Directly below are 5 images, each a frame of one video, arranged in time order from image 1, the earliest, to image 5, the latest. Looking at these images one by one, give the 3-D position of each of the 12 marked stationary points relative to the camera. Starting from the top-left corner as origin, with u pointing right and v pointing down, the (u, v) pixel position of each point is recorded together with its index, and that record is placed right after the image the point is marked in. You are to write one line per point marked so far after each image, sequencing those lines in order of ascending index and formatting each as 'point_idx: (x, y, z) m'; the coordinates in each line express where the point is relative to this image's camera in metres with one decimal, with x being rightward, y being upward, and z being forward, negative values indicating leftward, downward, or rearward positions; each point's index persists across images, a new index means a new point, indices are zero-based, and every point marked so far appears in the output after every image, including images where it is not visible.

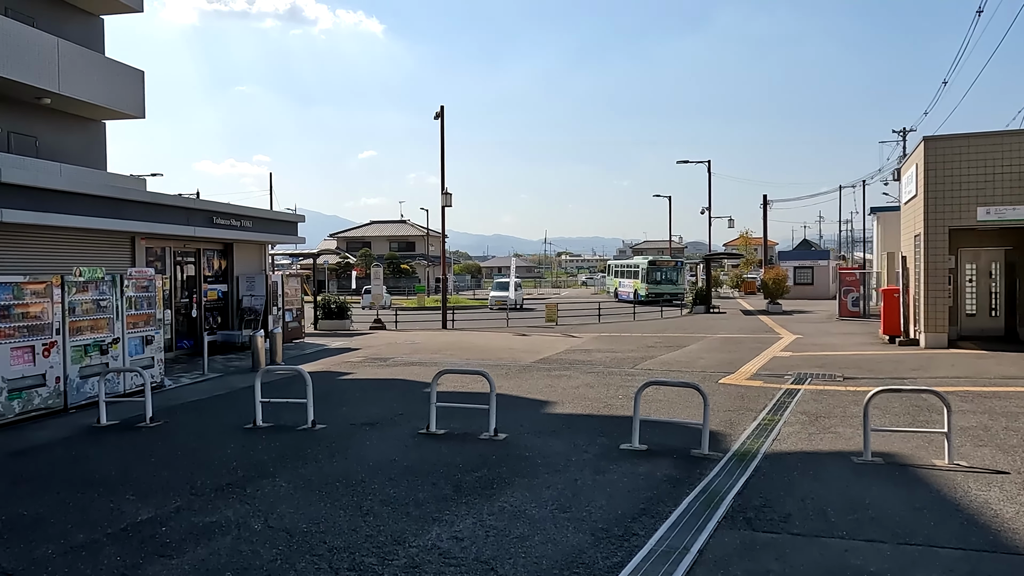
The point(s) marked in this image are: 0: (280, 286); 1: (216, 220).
0: (-6.5, 0.0, +18.8) m
1: (-7.3, +1.7, +16.4) m
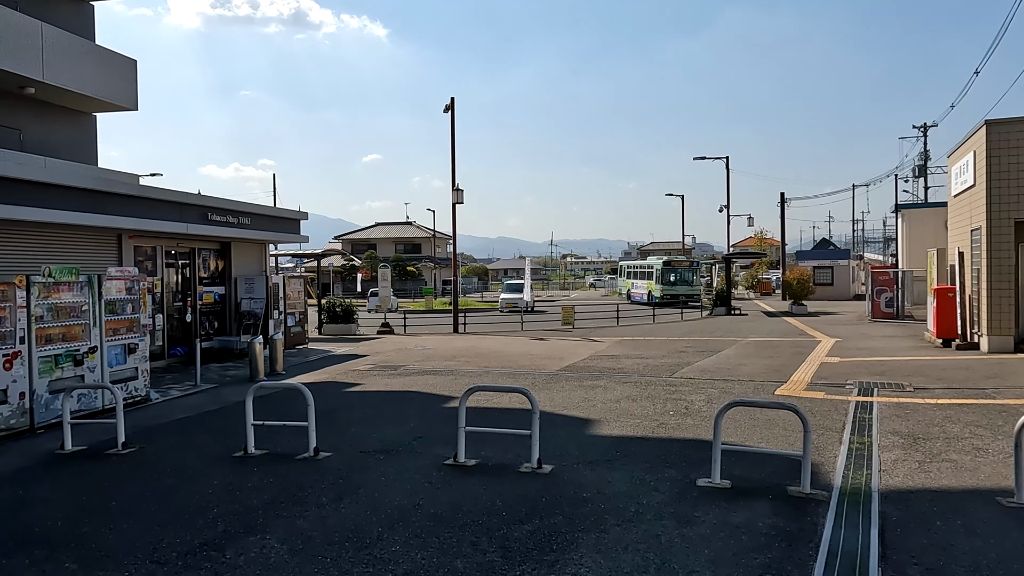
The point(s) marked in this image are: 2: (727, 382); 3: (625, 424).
0: (-6.1, 0.0, +17.6) m
1: (-6.8, +1.6, +15.1) m
2: (+3.5, -1.6, +10.9) m
3: (+1.3, -1.5, +7.5) m
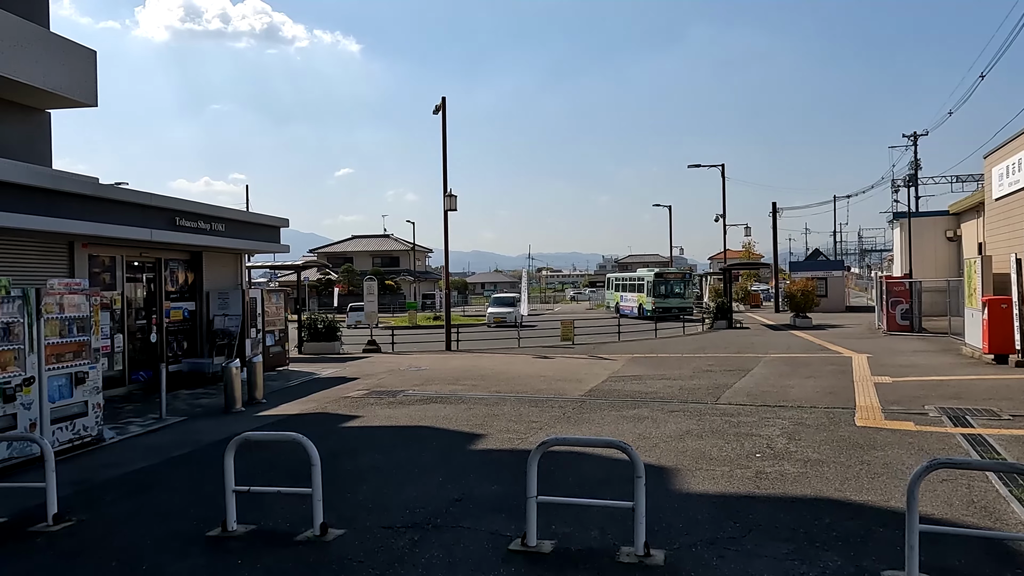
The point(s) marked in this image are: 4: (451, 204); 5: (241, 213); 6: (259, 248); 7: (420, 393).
0: (-5.9, -0.4, +15.7) m
1: (-6.6, +1.3, +13.3) m
2: (+3.9, -1.7, +9.3) m
3: (+1.8, -1.7, +5.9) m
4: (-1.8, +2.5, +19.9) m
5: (-6.2, +1.7, +15.2) m
6: (-6.0, +1.0, +15.9) m
7: (-1.7, -1.9, +11.9) m
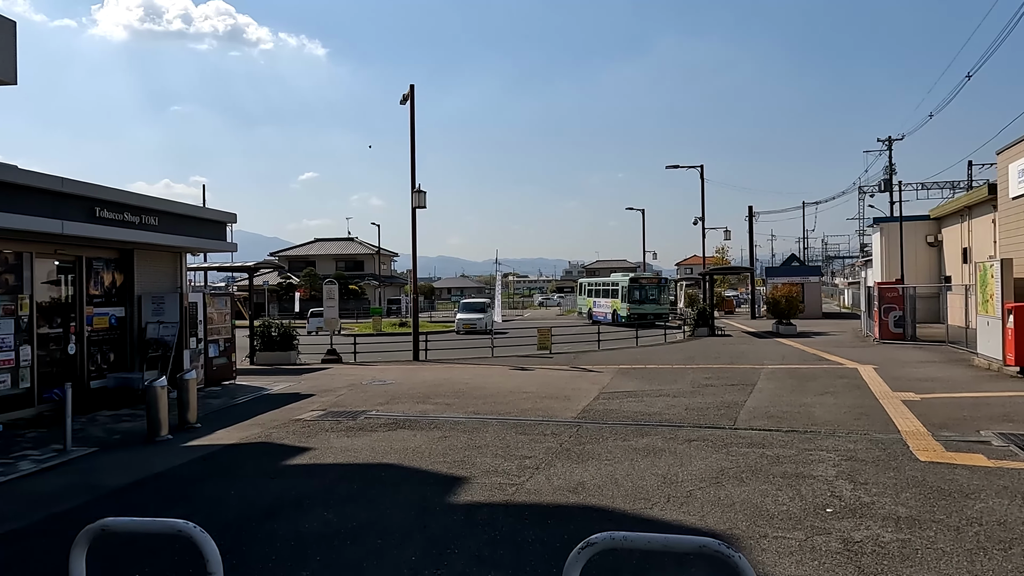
0: (-6.4, -0.4, +13.7) m
1: (-7.0, +1.3, +11.3) m
2: (+3.7, -1.8, +7.9) m
3: (+1.8, -1.7, +4.3) m
4: (-2.5, +2.4, +18.2) m
5: (-6.6, +1.6, +13.2) m
6: (-6.5, +0.9, +13.9) m
7: (-1.9, -1.9, +10.2) m
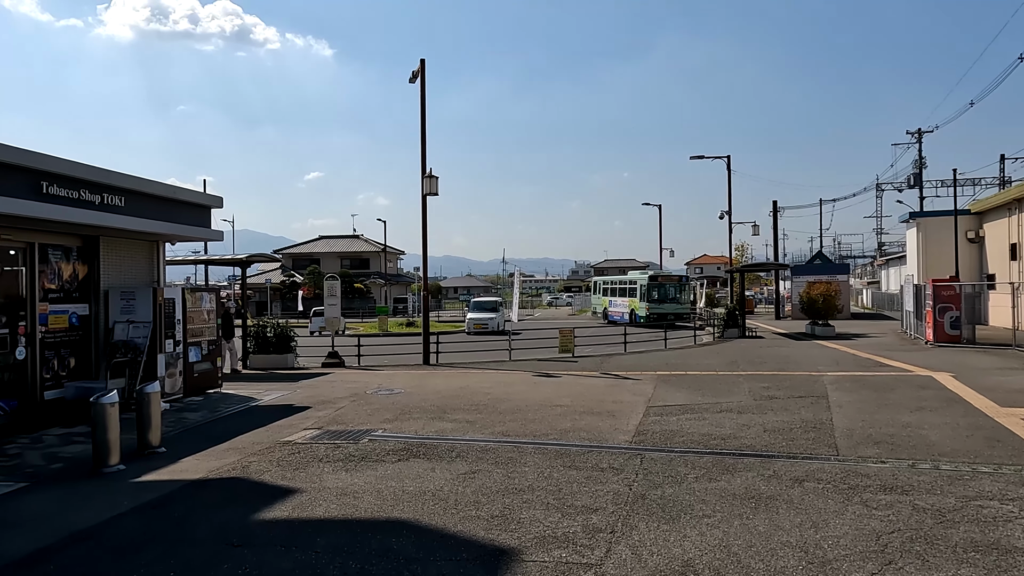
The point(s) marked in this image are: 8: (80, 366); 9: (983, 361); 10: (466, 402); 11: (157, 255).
0: (-5.9, -0.3, +11.9) m
1: (-6.5, +1.4, +9.4) m
2: (+4.2, -1.7, +5.9) m
3: (+2.2, -1.6, +2.4) m
4: (-2.0, +2.5, +16.3) m
5: (-6.1, +1.7, +11.4) m
6: (-6.0, +1.0, +12.0) m
7: (-1.5, -1.8, +8.3) m
8: (-7.2, -1.3, +11.0) m
9: (+11.0, -1.7, +15.5) m
10: (-0.8, -1.9, +11.0) m
11: (-6.7, +0.6, +12.6) m
